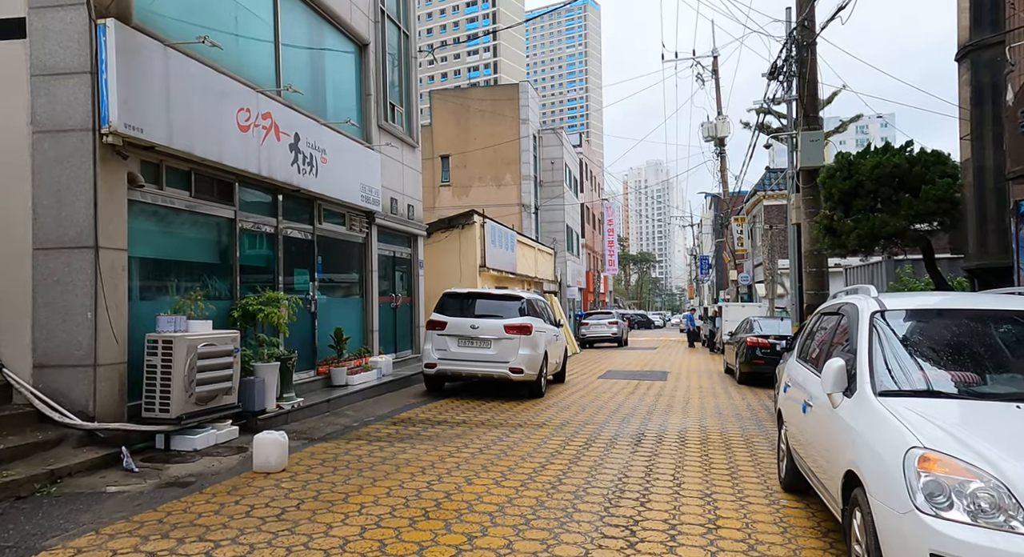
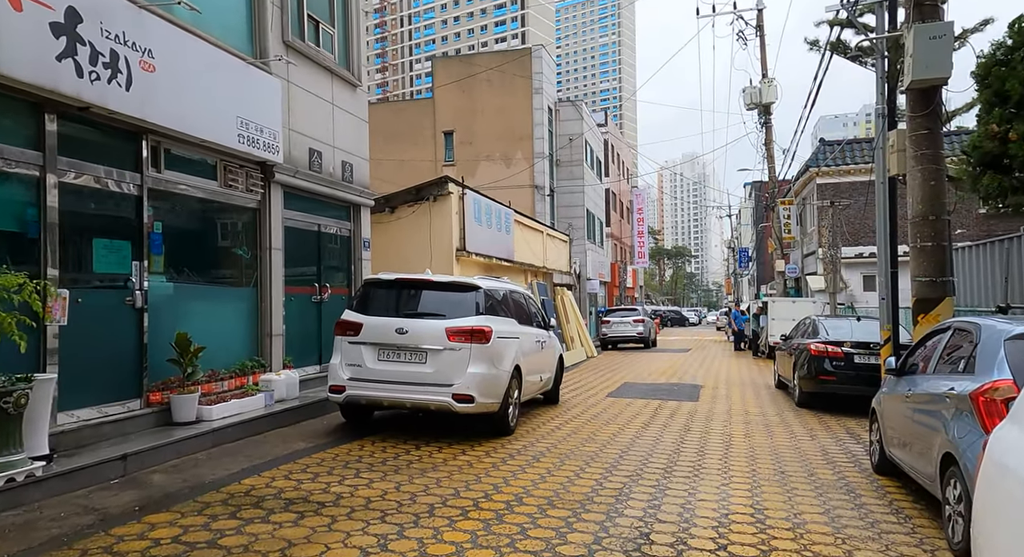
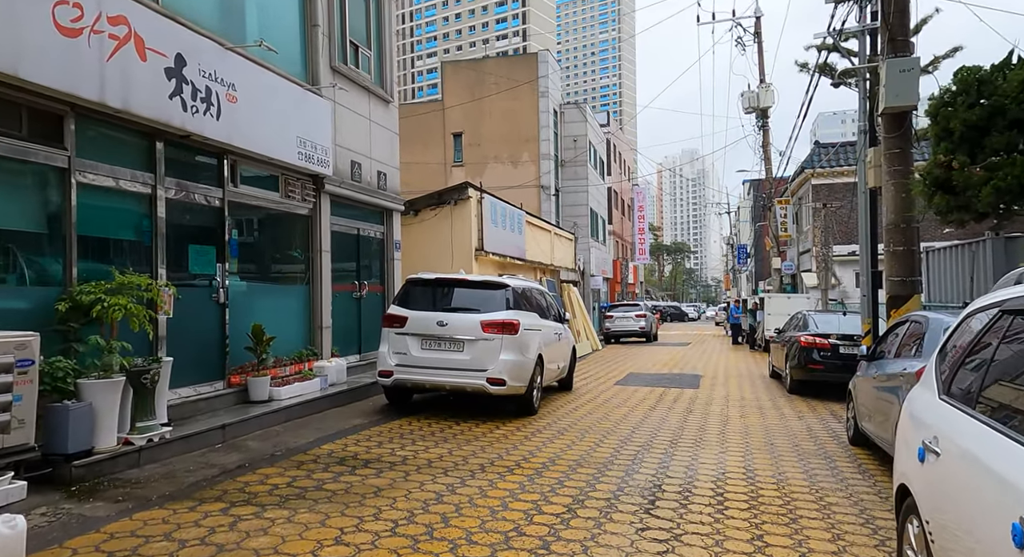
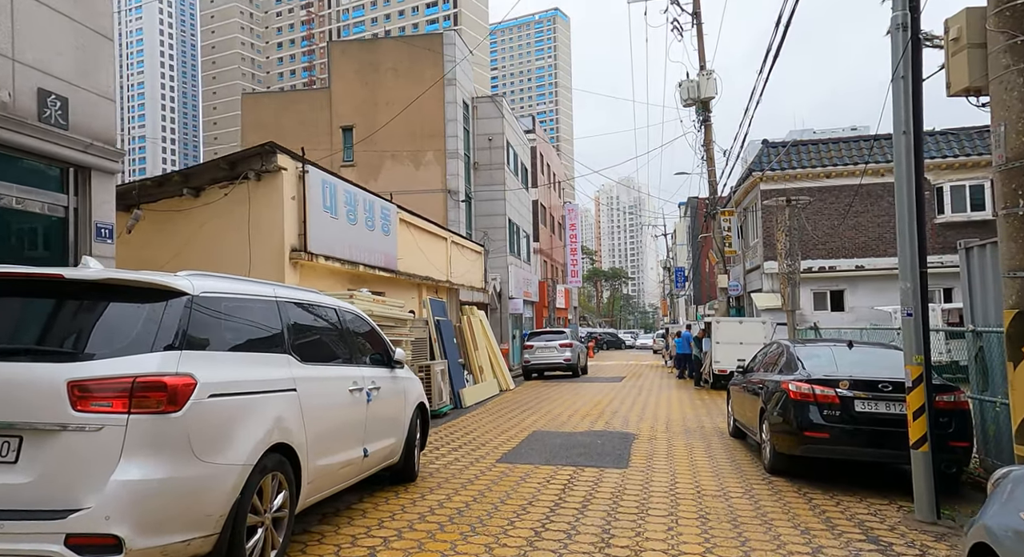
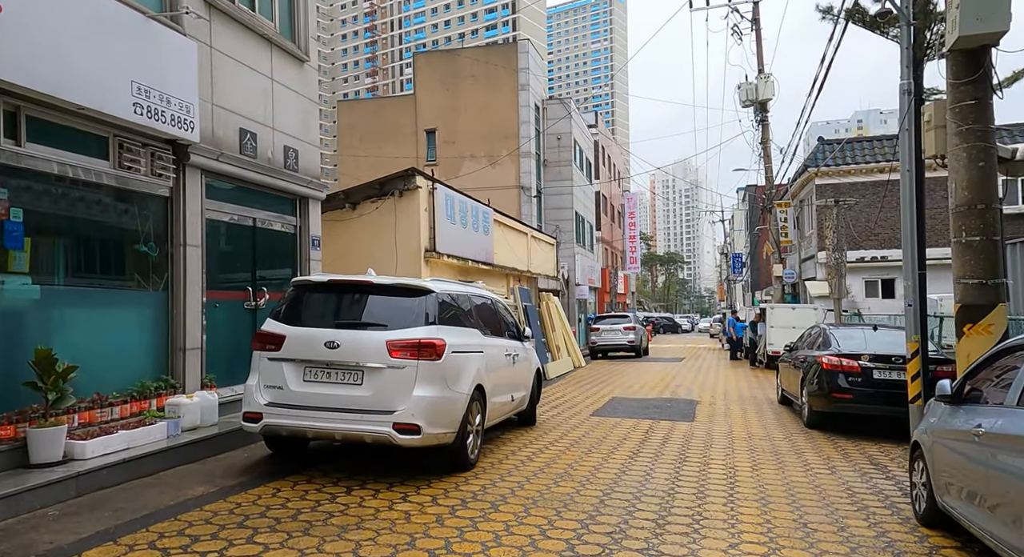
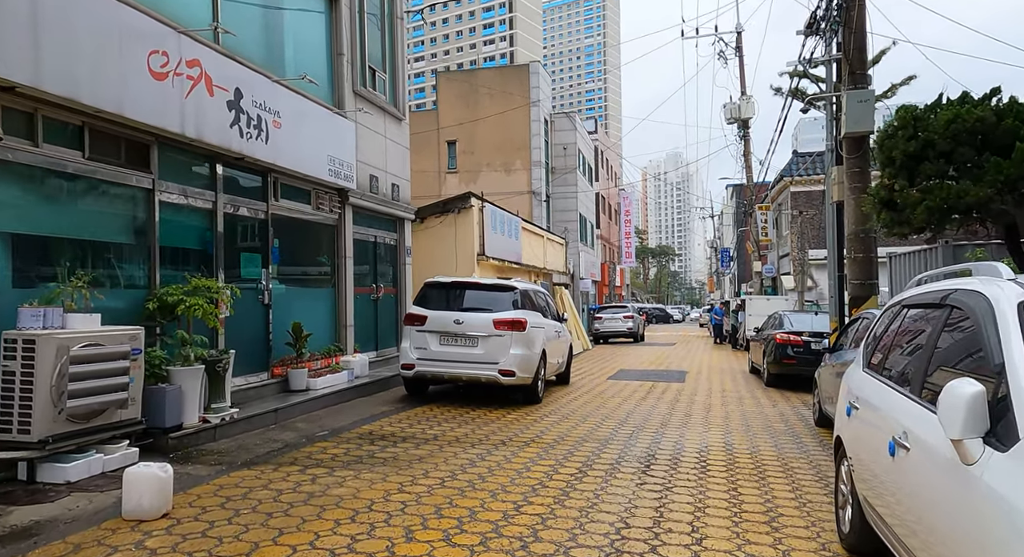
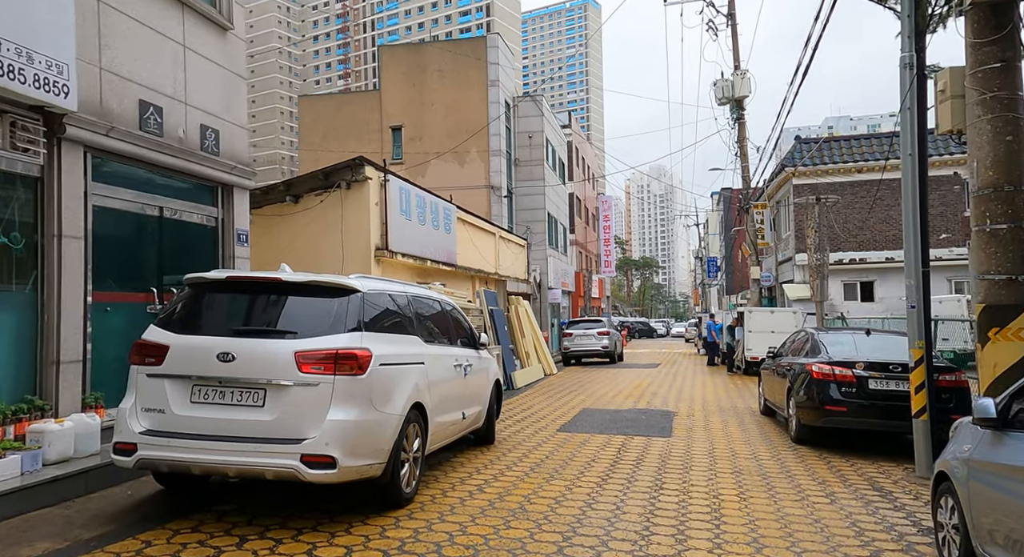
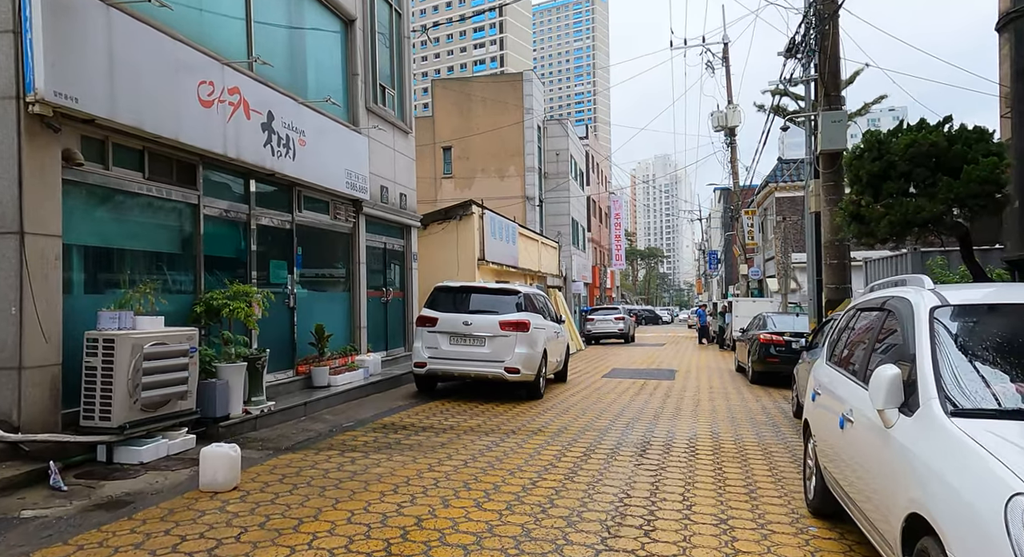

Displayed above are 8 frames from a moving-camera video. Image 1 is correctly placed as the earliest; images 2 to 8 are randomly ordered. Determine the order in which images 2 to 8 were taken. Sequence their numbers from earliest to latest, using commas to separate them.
8, 6, 3, 2, 5, 7, 4
